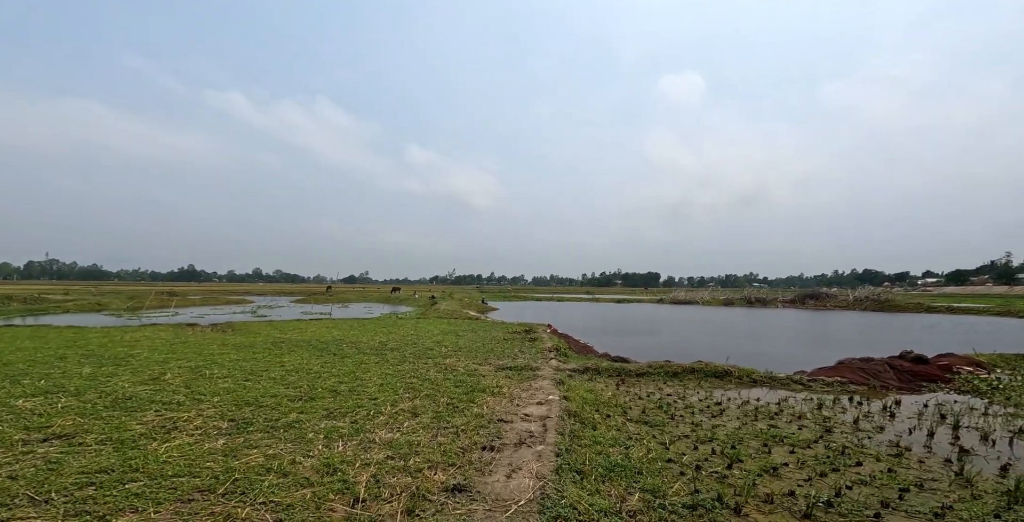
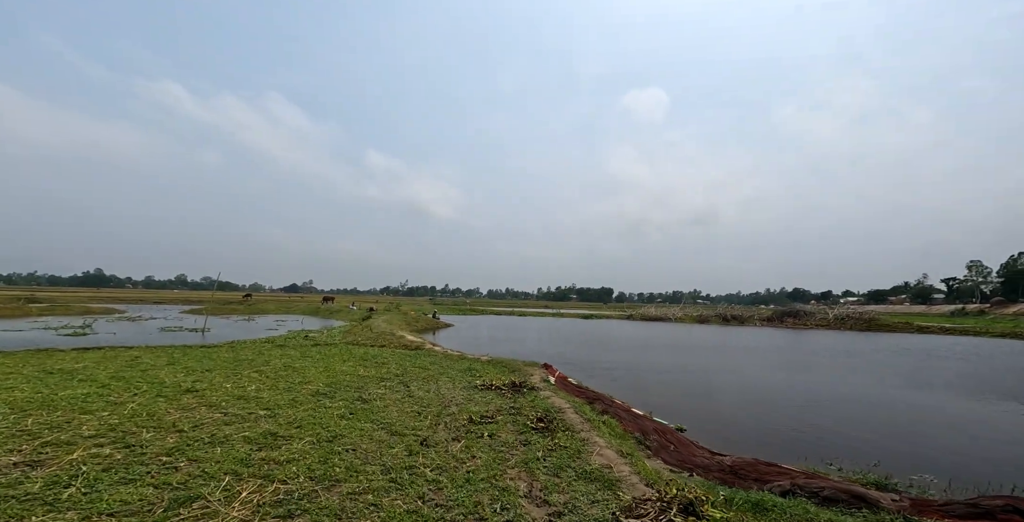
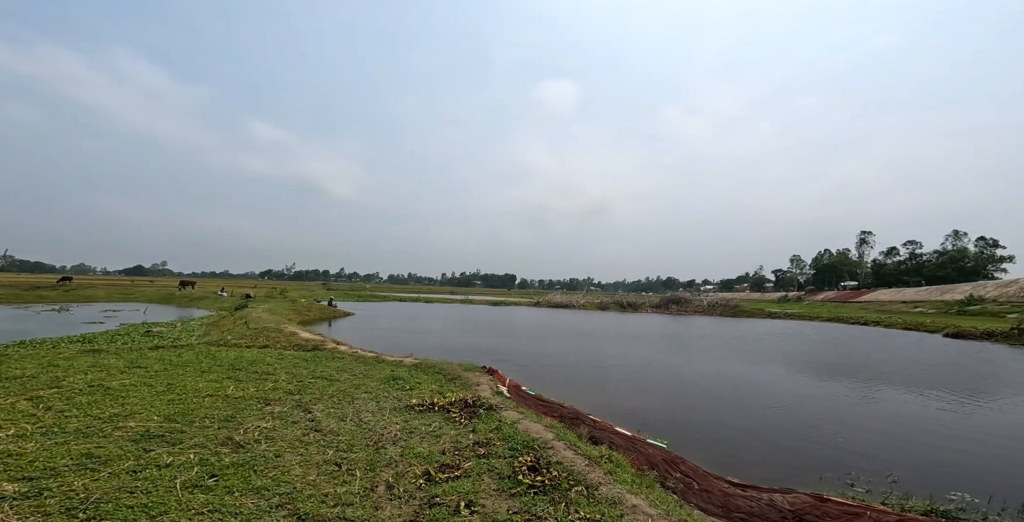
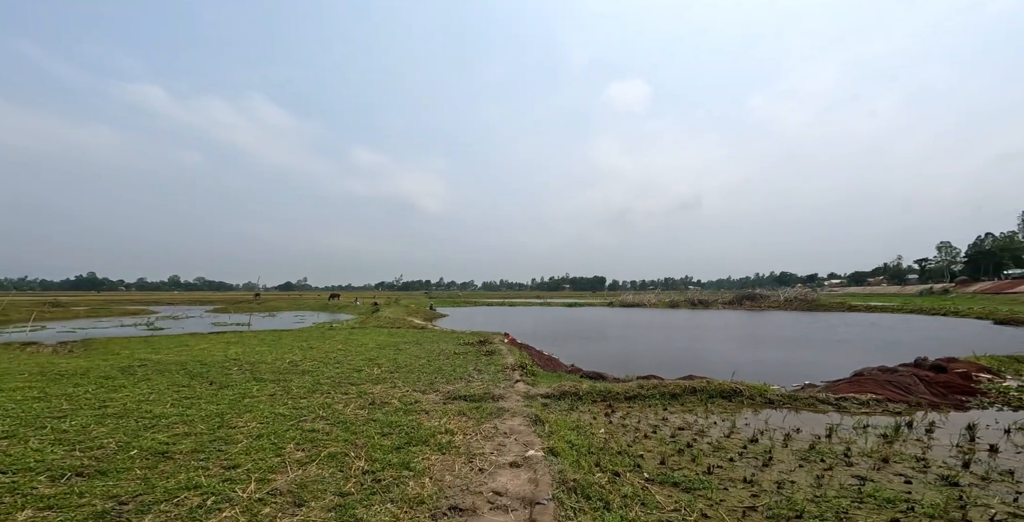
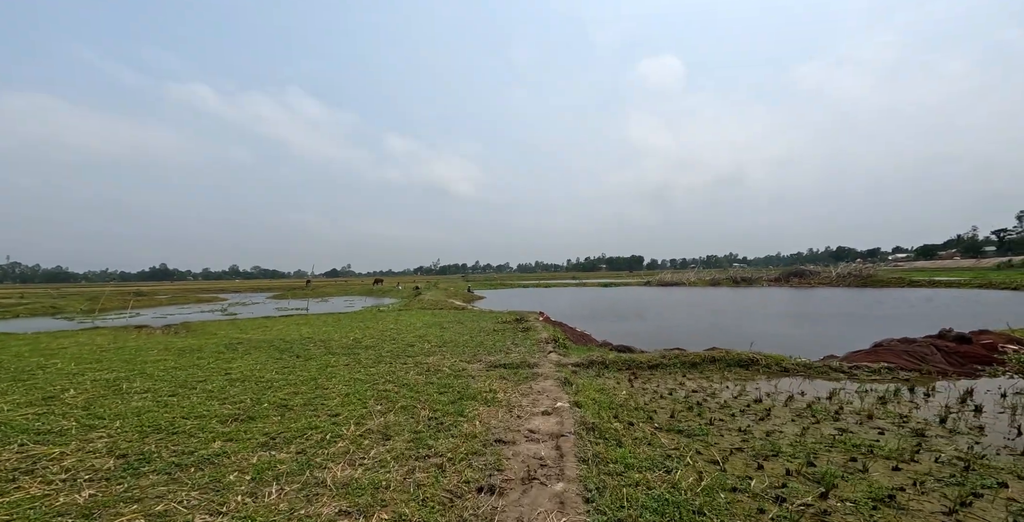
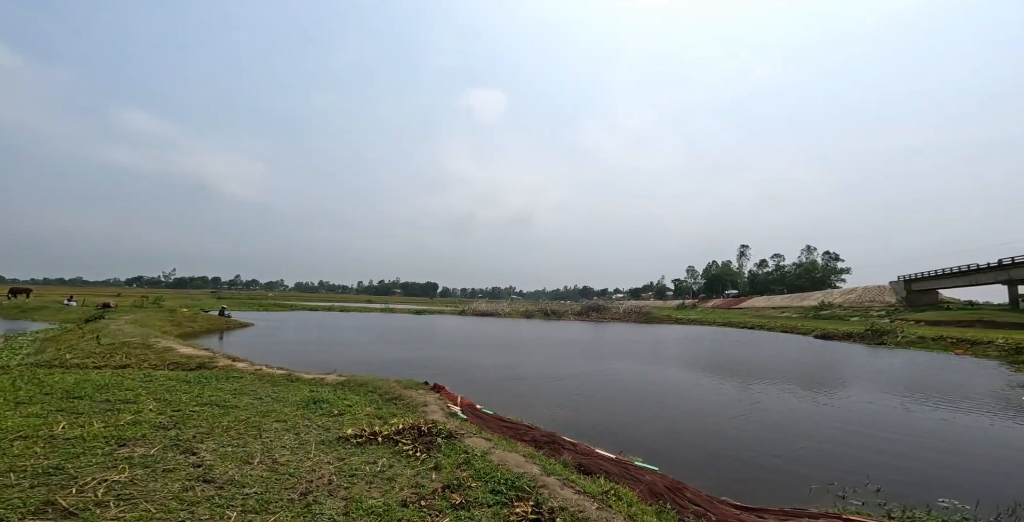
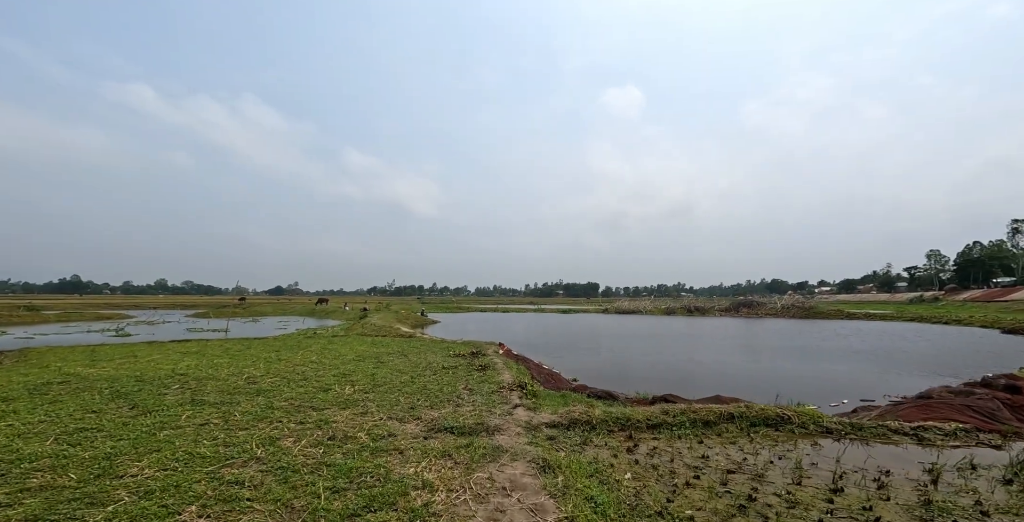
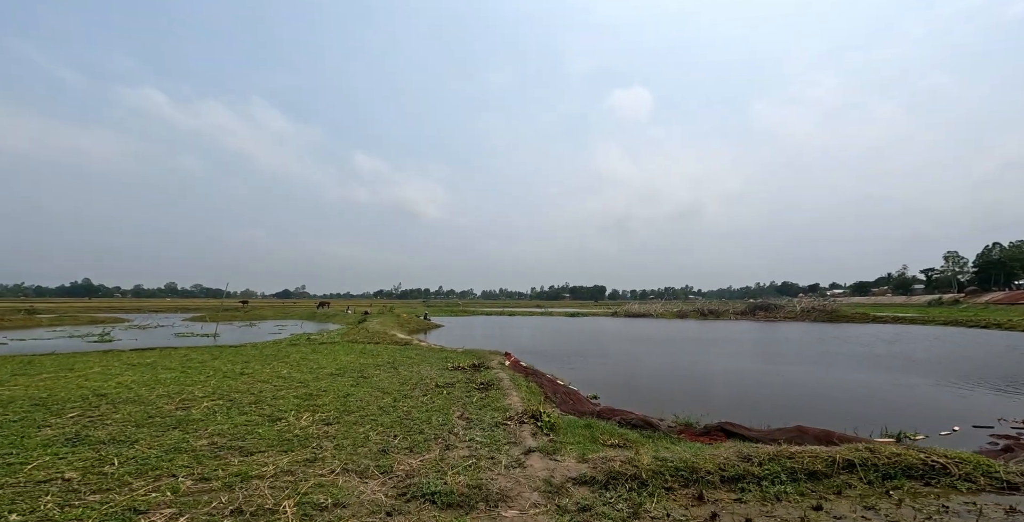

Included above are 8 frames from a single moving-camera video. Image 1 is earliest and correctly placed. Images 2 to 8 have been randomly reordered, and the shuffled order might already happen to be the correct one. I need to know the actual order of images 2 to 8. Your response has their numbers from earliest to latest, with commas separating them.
5, 4, 7, 8, 2, 3, 6
